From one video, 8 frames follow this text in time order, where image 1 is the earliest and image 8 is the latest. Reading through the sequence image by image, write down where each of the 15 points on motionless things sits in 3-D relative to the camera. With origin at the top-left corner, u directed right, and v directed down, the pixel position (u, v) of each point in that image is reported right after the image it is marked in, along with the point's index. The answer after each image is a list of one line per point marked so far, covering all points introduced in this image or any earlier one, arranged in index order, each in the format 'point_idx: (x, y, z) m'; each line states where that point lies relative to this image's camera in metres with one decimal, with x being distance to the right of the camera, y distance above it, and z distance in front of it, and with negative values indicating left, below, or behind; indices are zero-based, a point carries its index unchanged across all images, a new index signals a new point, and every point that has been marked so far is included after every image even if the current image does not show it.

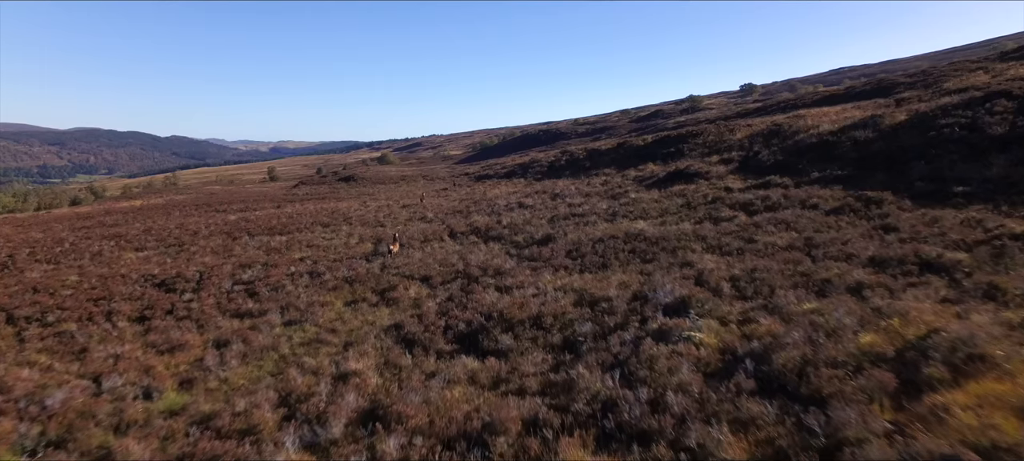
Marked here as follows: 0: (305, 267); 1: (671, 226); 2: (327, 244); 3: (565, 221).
0: (-5.4, -1.0, +15.2) m
1: (+4.3, +0.1, +15.9) m
2: (-6.2, -0.5, +19.4) m
3: (+1.7, +0.2, +19.3) m
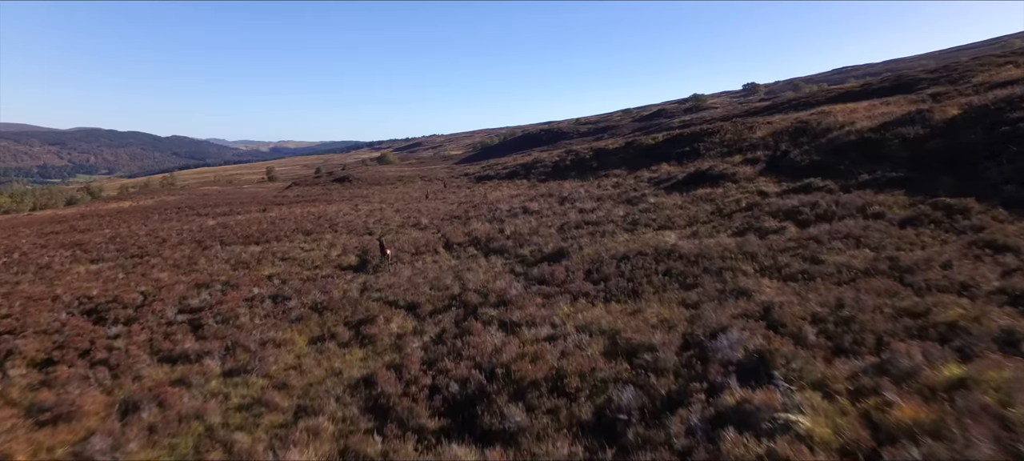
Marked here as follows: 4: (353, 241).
0: (-5.3, -1.3, +12.7) m
1: (+4.5, -0.2, +13.4) m
2: (-6.0, -0.8, +17.0) m
3: (+1.8, -0.1, +16.8) m
4: (-5.3, -0.4, +19.4) m
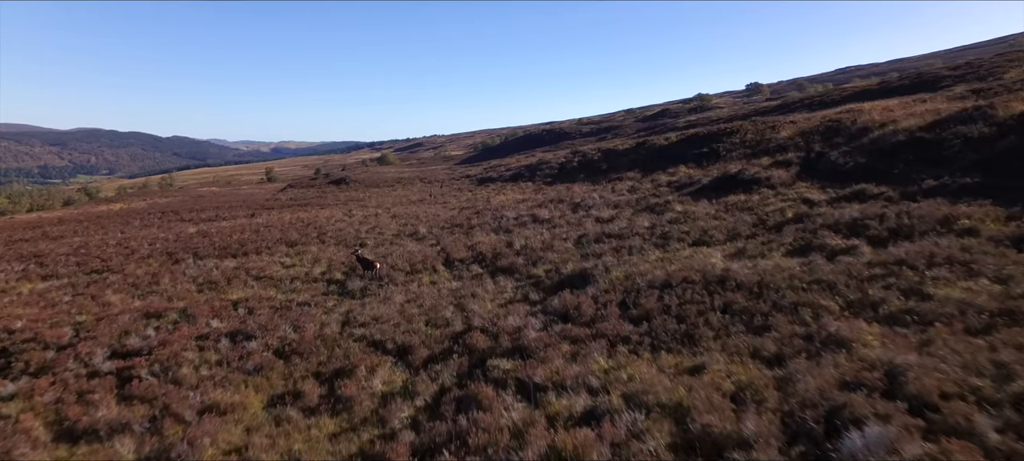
0: (-5.0, -1.6, +10.4) m
1: (+4.7, -0.6, +11.1) m
2: (-5.8, -1.2, +14.7) m
3: (+2.1, -0.5, +14.5) m
4: (-5.0, -0.8, +17.1) m
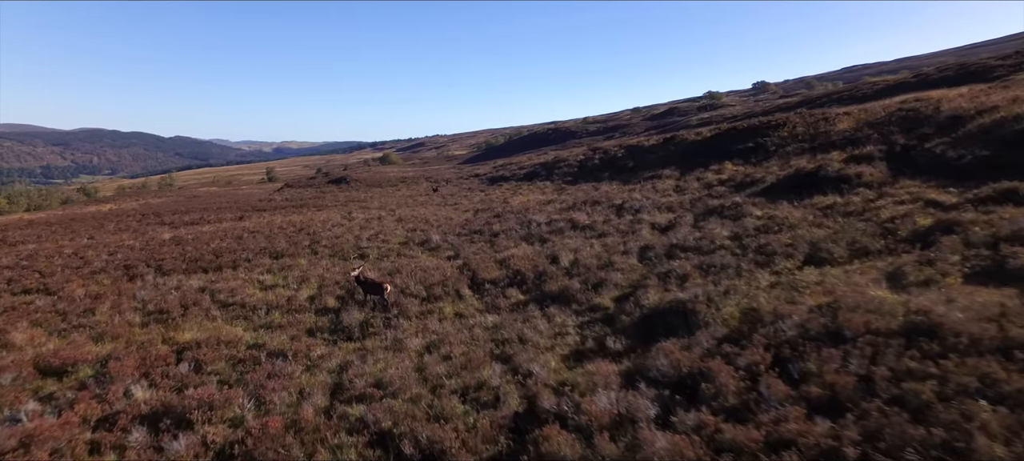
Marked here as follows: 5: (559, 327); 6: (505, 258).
0: (-4.1, -1.9, +6.9) m
1: (+5.6, -0.8, +7.5) m
2: (-4.8, -1.4, +11.1) m
3: (+3.0, -0.7, +11.0) m
4: (-4.1, -1.0, +13.5) m
5: (+0.7, -1.5, +8.9) m
6: (-0.2, -0.6, +13.4) m
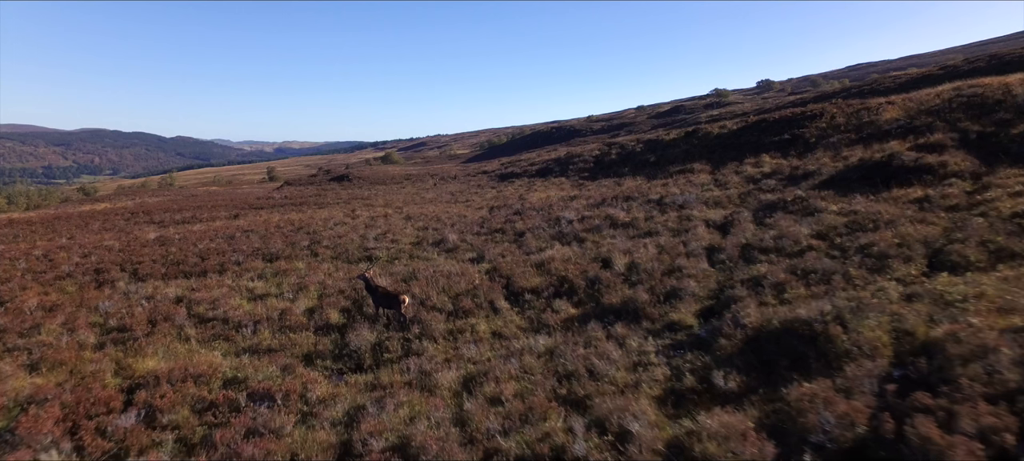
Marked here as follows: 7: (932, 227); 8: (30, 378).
0: (-3.4, -1.8, +4.7) m
1: (+6.4, -0.7, +5.3) m
2: (-4.1, -1.3, +9.0) m
3: (+3.8, -0.6, +8.8) m
4: (-3.4, -0.9, +11.4) m
5: (+1.4, -1.4, +6.7) m
6: (+0.6, -0.6, +11.2) m
7: (+7.1, +0.1, +9.8) m
8: (-5.5, -1.7, +6.7) m
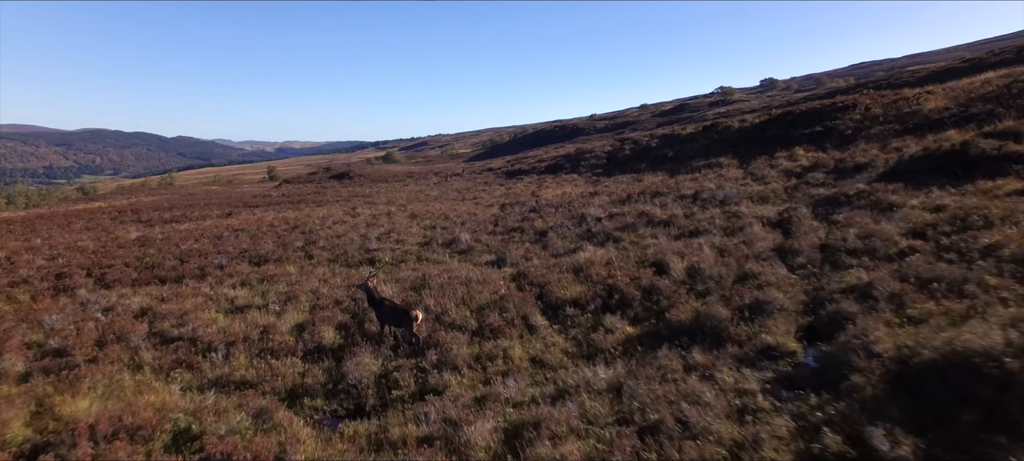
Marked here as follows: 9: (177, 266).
0: (-2.9, -1.8, +2.9) m
1: (+6.8, -0.7, +3.5) m
2: (-3.6, -1.3, +7.2) m
3: (+4.2, -0.6, +7.0) m
4: (-2.9, -0.9, +9.6) m
5: (+1.9, -1.4, +4.9) m
6: (+1.0, -0.6, +9.4) m
7: (+7.6, +0.1, +8.0) m
8: (-5.1, -1.7, +4.9) m
9: (-7.3, -0.7, +12.6) m
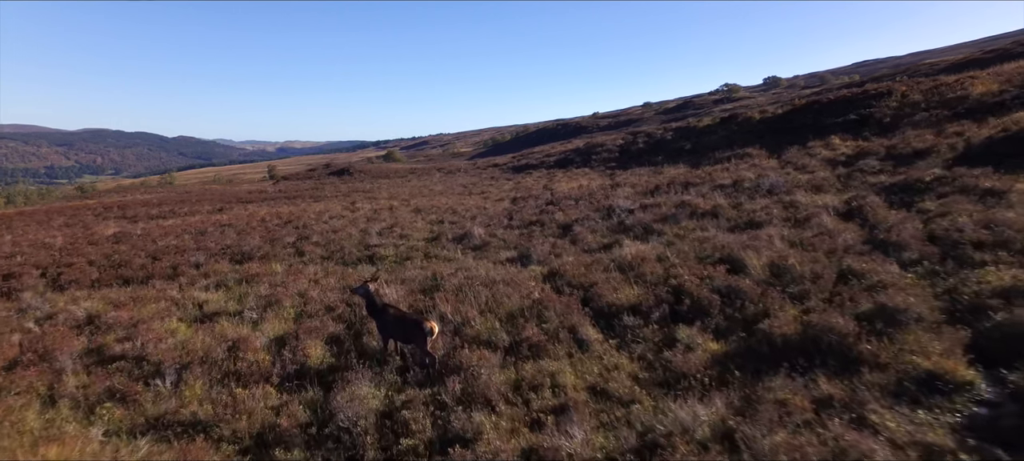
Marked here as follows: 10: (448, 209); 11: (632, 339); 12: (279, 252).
0: (-2.5, -1.7, +1.3) m
1: (+7.2, -0.6, +1.8) m
2: (-3.2, -1.2, +5.5) m
3: (+4.6, -0.5, +5.3) m
4: (-2.5, -0.8, +7.9) m
5: (+2.3, -1.3, +3.2) m
6: (+1.5, -0.4, +7.7) m
7: (+8.0, +0.2, +6.3) m
8: (-4.7, -1.6, +3.2) m
9: (-6.9, -0.6, +10.9) m
10: (-2.1, +0.7, +19.1) m
11: (+1.1, -0.9, +5.5) m
12: (-4.5, -0.4, +11.3) m
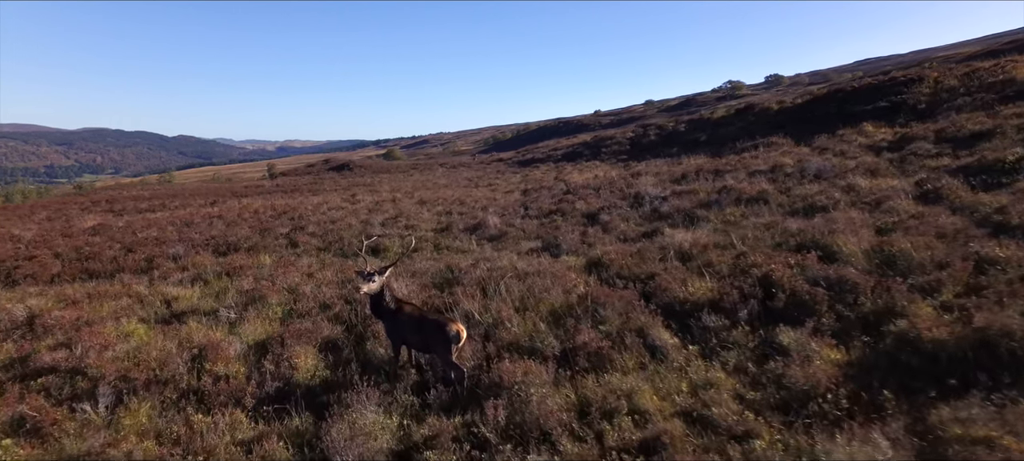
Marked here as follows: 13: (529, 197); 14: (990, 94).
0: (-2.1, -1.5, -0.1) m
1: (+7.6, -0.4, +0.5) m
2: (-2.9, -1.0, +4.2) m
3: (+5.0, -0.3, +4.0) m
4: (-2.1, -0.6, +6.6) m
5: (+2.7, -1.1, +1.9) m
6: (+1.8, -0.2, +6.4) m
7: (+8.3, +0.4, +5.0) m
8: (-4.3, -1.4, +1.9) m
9: (-6.5, -0.4, +9.6) m
10: (-1.7, +0.9, +17.8) m
11: (+1.5, -0.7, +4.2) m
12: (-4.2, -0.2, +10.0) m
13: (+0.5, +1.0, +16.5) m
14: (+14.3, +4.1, +17.4) m
